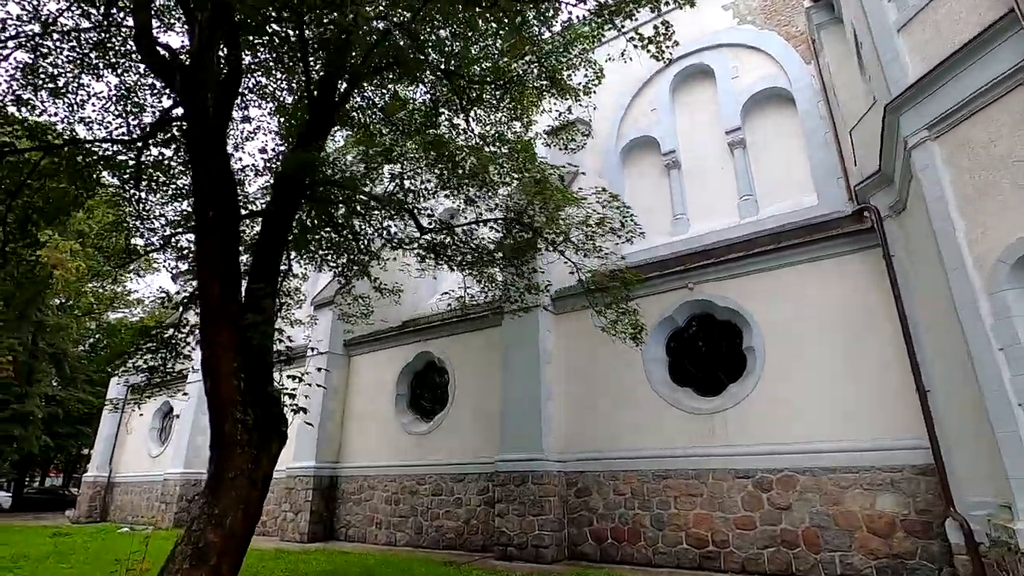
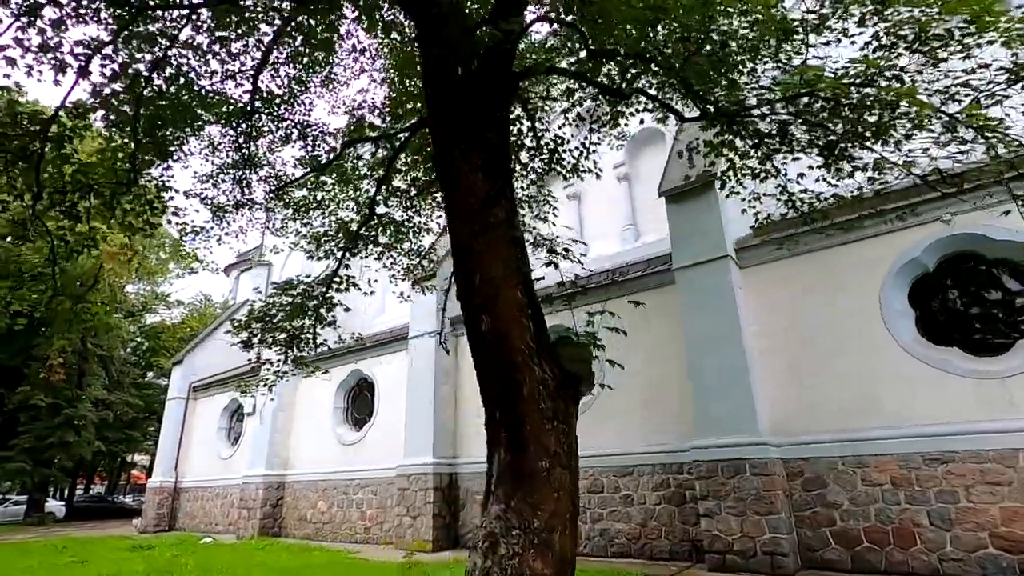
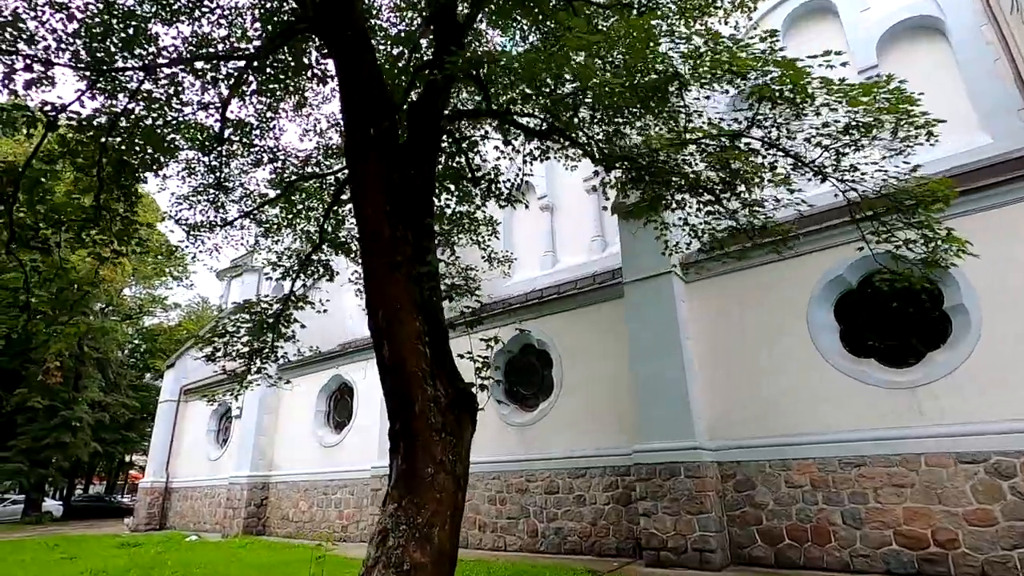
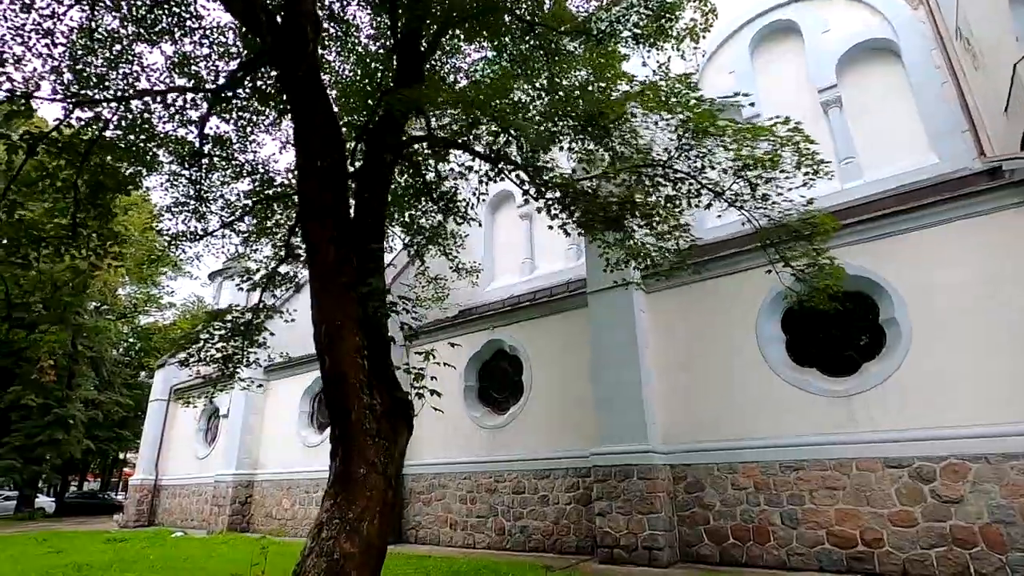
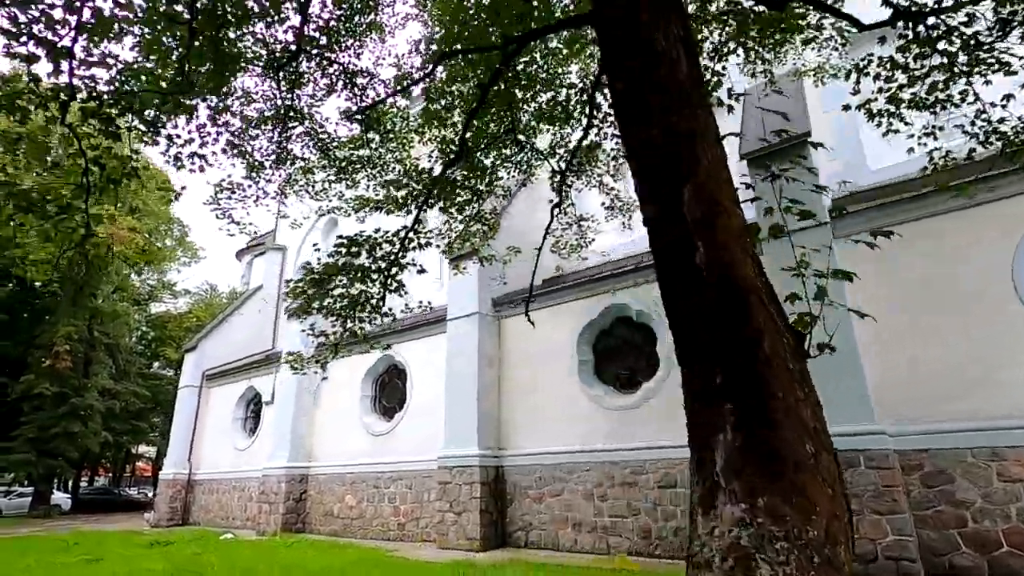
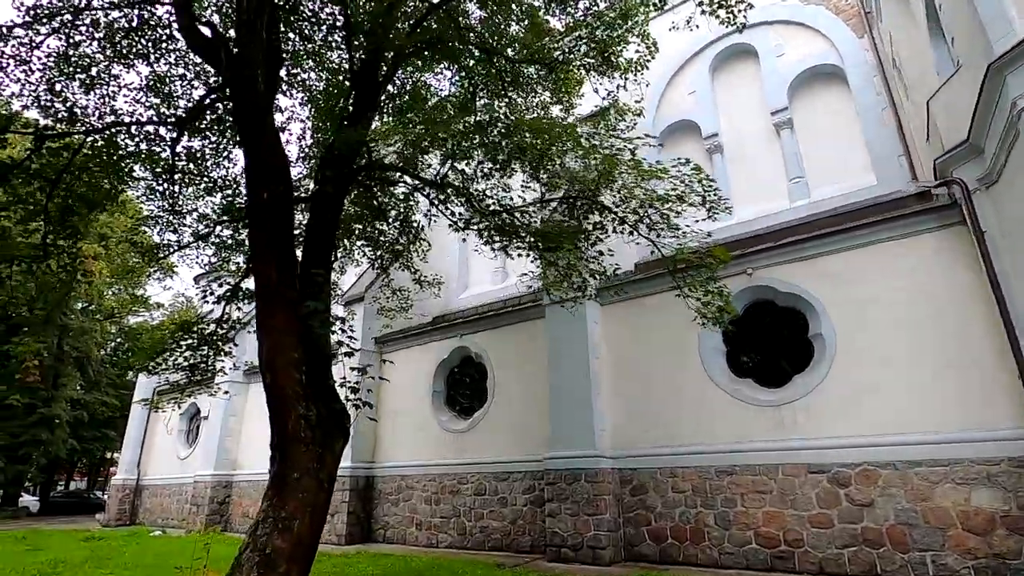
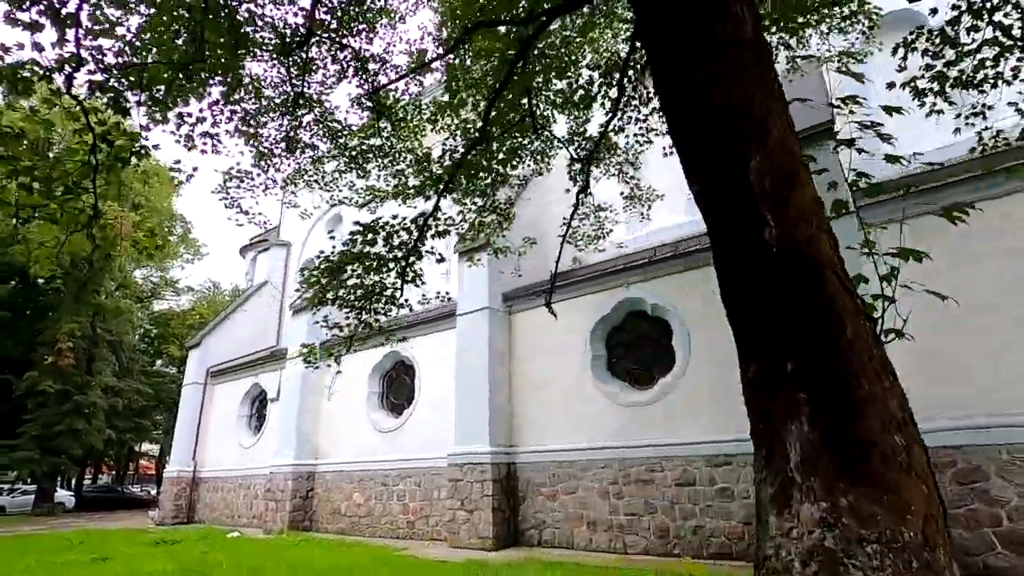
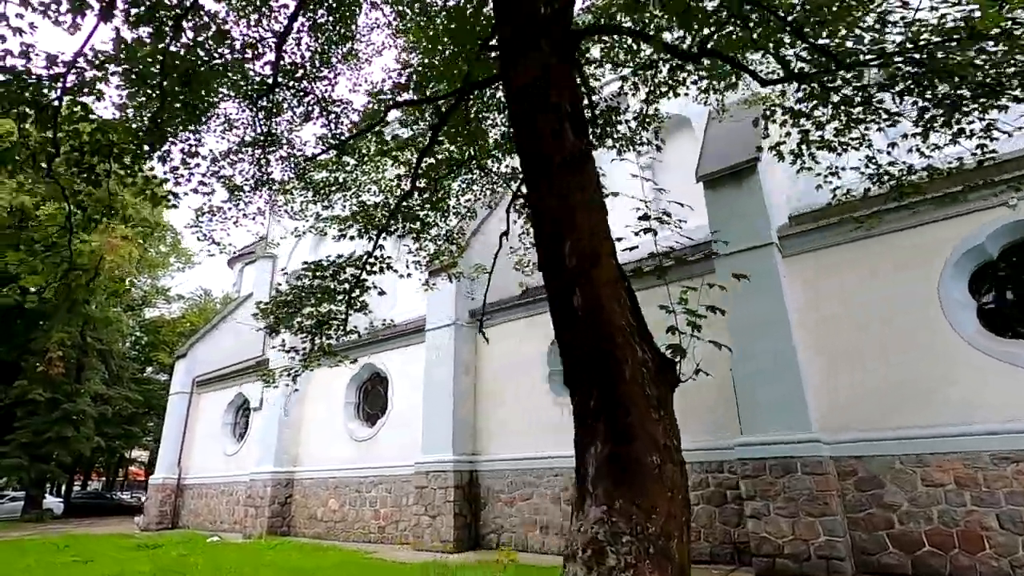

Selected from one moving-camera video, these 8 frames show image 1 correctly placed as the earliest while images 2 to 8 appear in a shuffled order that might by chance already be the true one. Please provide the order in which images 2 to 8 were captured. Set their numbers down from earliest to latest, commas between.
6, 4, 3, 2, 8, 5, 7
